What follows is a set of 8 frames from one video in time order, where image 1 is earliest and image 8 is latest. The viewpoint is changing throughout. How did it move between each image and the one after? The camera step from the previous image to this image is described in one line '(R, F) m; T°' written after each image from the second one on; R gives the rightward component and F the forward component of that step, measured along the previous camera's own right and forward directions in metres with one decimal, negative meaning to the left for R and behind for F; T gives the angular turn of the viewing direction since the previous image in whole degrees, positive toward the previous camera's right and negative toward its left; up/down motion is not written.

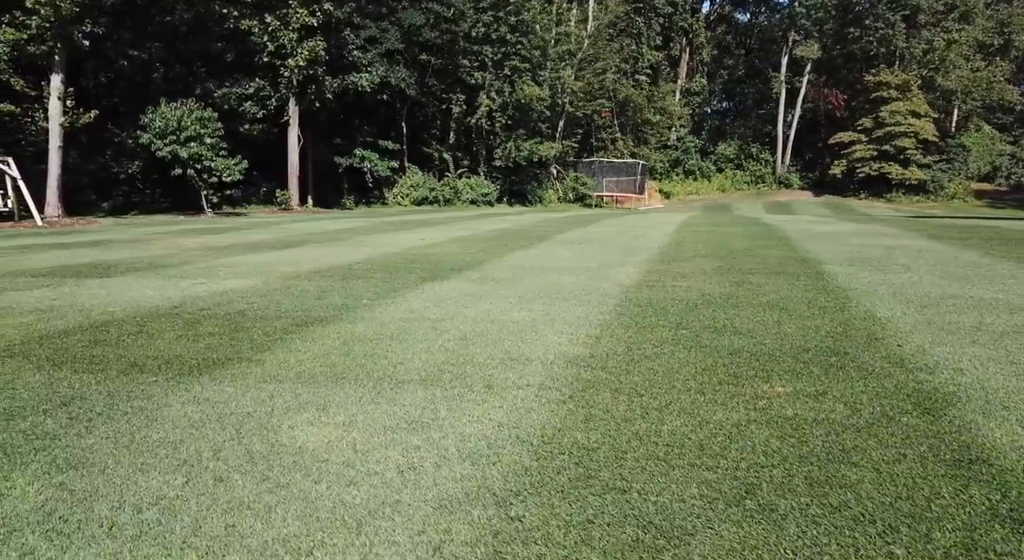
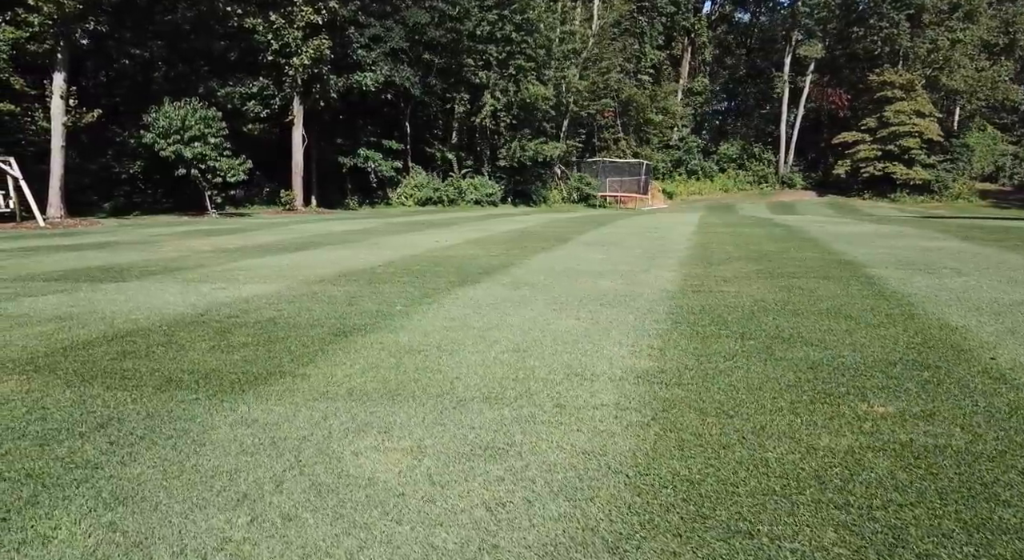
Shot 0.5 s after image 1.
(-0.3, +0.3) m; 0°
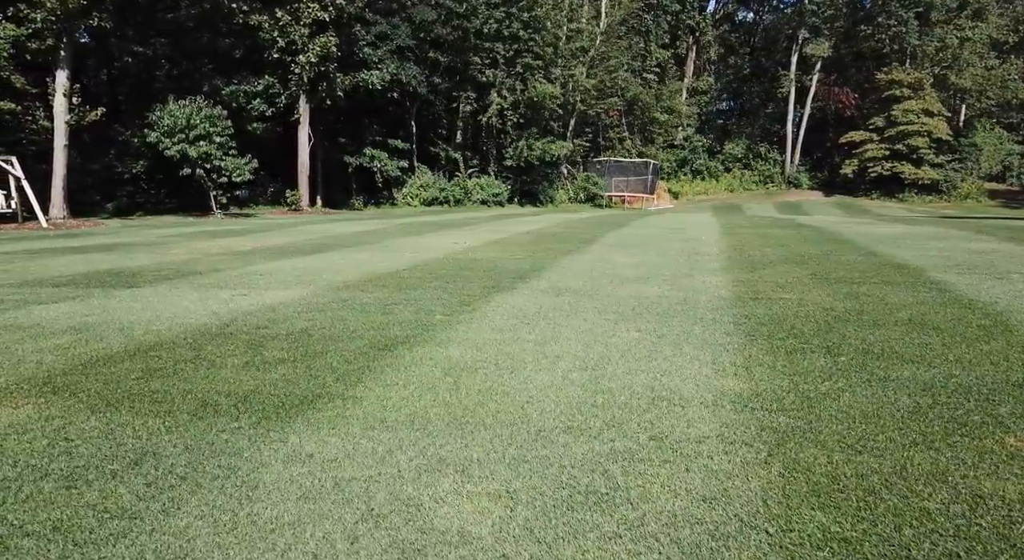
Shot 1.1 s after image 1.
(-0.4, +0.4) m; 0°
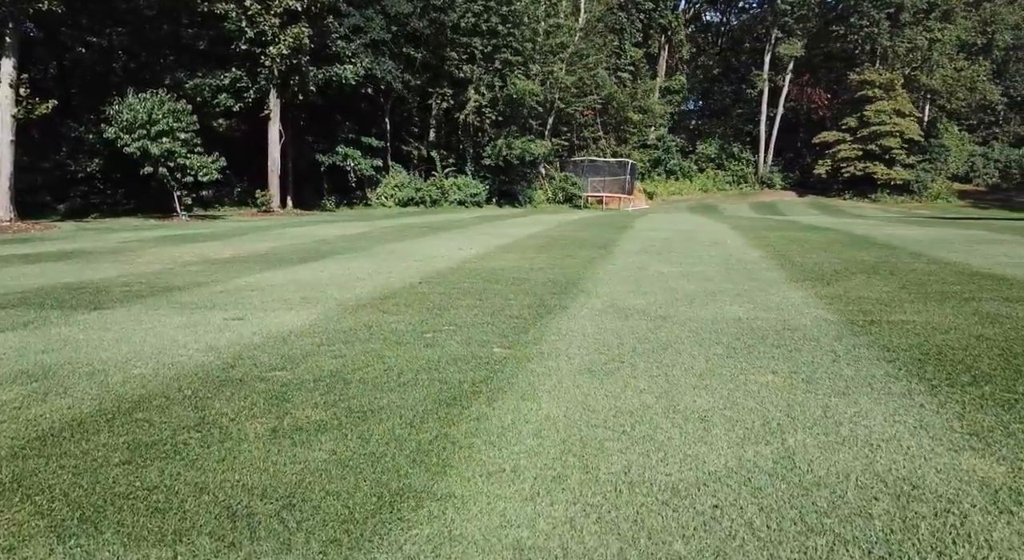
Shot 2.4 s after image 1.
(-0.7, +1.1) m; +3°
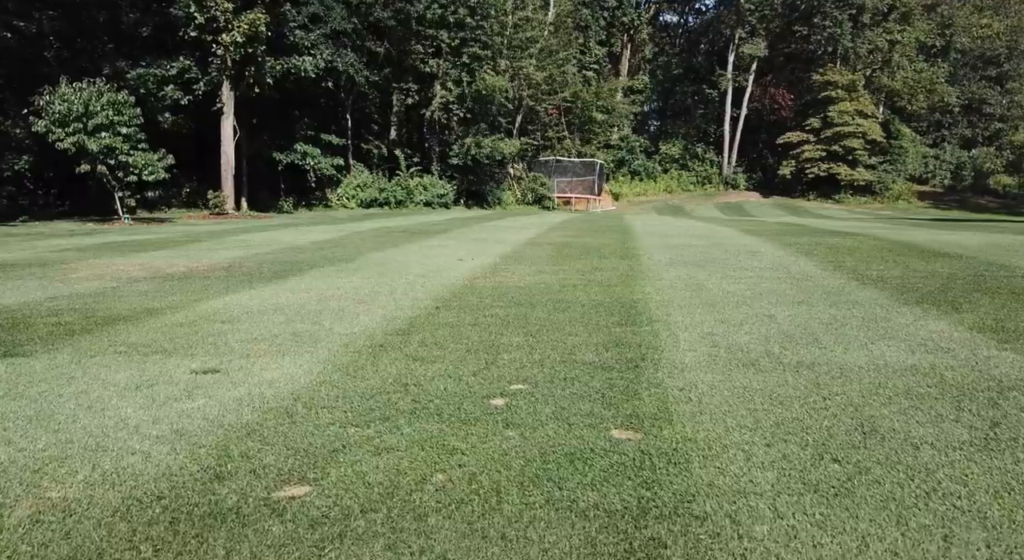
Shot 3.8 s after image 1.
(-0.7, +1.4) m; +4°
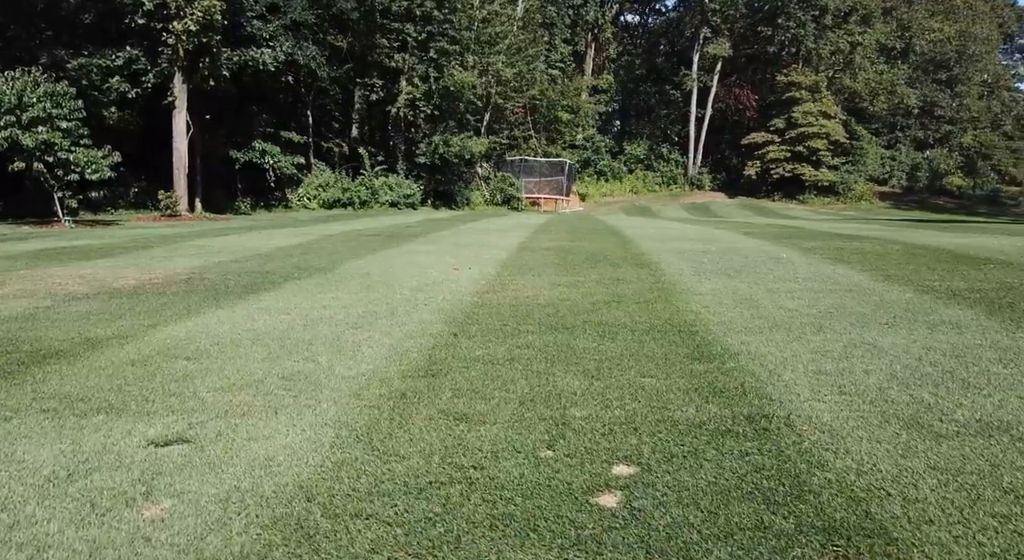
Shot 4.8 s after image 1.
(-0.5, +1.1) m; +3°
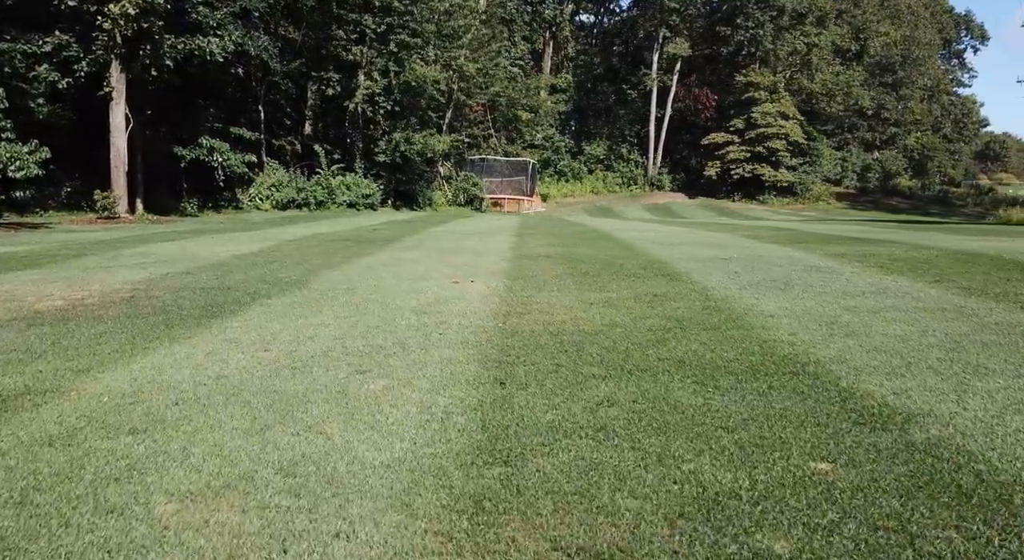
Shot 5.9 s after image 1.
(-0.6, +1.2) m; +4°
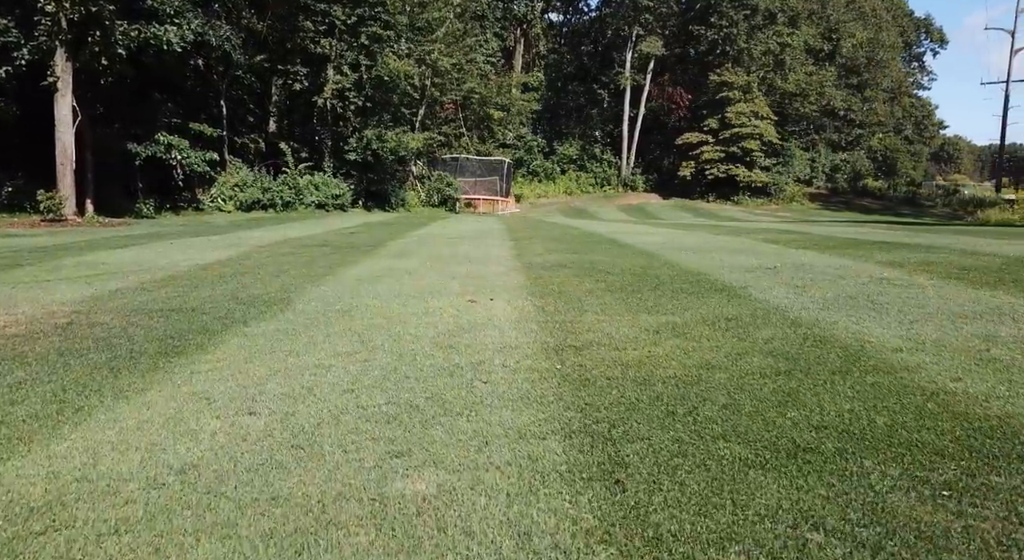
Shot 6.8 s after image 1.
(-0.6, +1.3) m; +3°
